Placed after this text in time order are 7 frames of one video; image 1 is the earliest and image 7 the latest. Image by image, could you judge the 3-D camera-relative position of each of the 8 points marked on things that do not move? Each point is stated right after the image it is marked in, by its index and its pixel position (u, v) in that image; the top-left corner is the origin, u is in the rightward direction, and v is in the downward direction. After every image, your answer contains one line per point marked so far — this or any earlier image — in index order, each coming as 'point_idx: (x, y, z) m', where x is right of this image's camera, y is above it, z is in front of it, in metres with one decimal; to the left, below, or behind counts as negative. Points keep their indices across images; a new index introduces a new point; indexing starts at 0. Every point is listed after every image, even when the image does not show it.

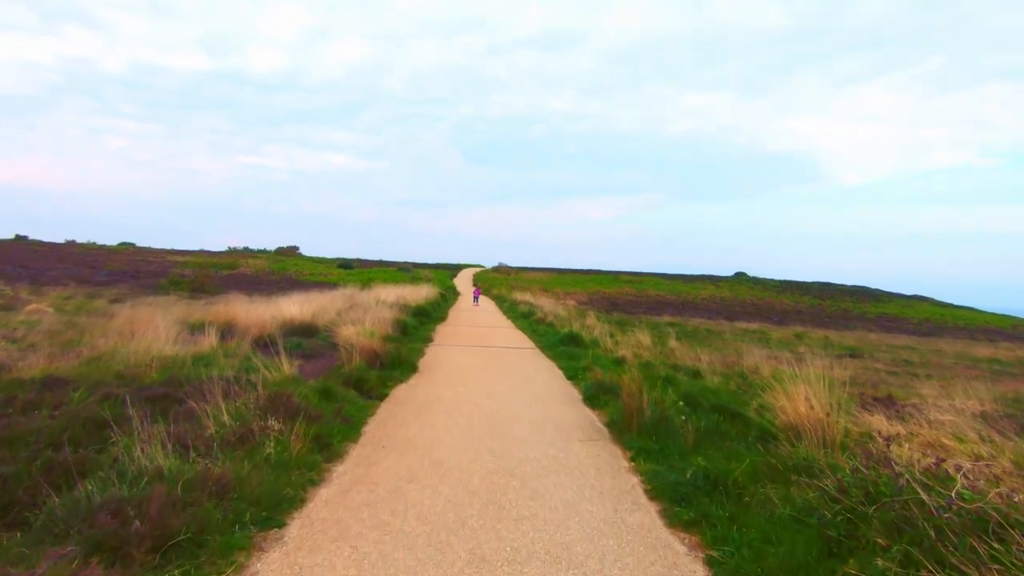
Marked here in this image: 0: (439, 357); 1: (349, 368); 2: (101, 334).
0: (-1.7, -1.7, +13.1) m
1: (-3.0, -1.5, +10.1) m
2: (-10.7, -1.2, +14.2) m
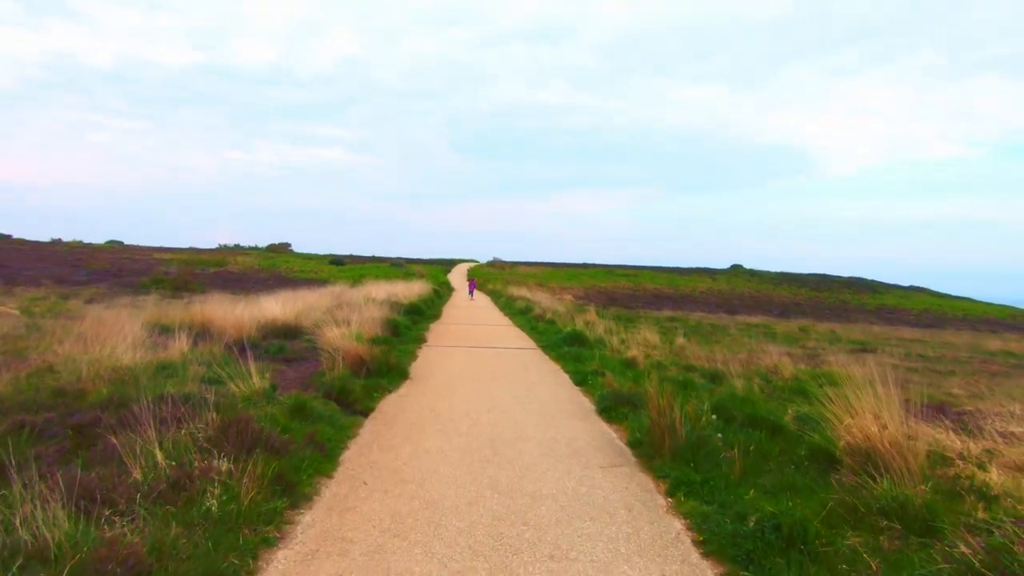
0: (-1.7, -1.6, +12.0) m
1: (-3.0, -1.5, +8.9) m
2: (-10.7, -1.2, +13.0) m
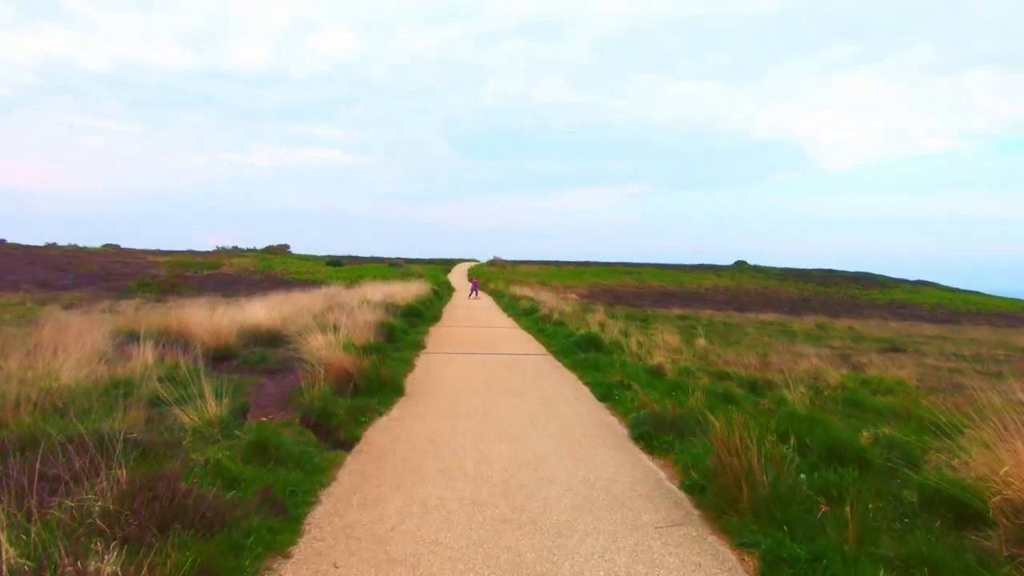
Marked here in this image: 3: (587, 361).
0: (-1.5, -1.6, +10.5) m
1: (-2.8, -1.5, +7.5) m
2: (-10.5, -1.3, +11.6) m
3: (+1.6, -1.5, +11.5) m
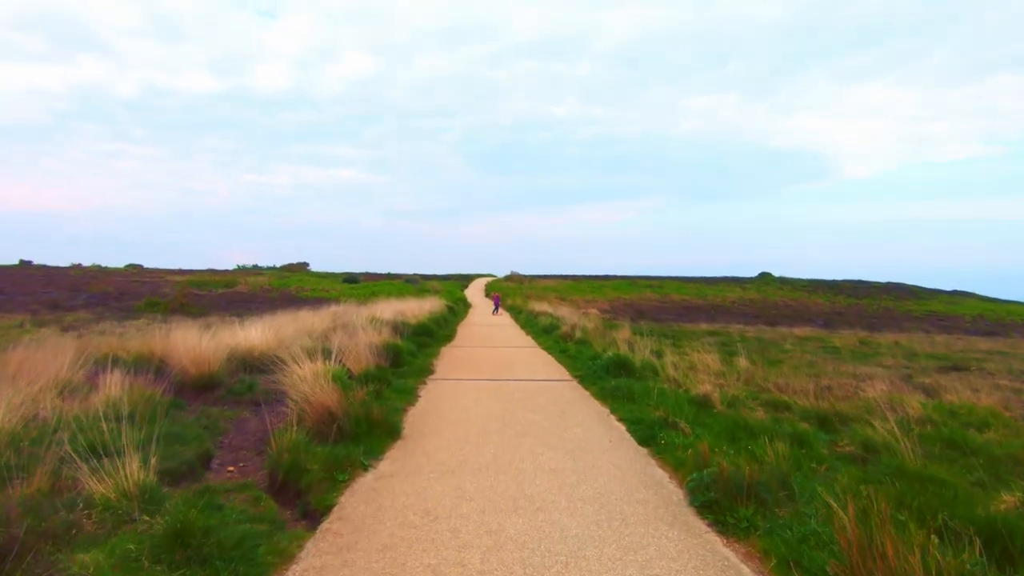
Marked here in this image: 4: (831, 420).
0: (-1.2, -1.9, +9.0) m
1: (-2.6, -1.7, +6.0) m
2: (-10.2, -1.8, +10.3) m
3: (+1.9, -1.8, +9.8) m
4: (+5.1, -2.1, +8.7) m
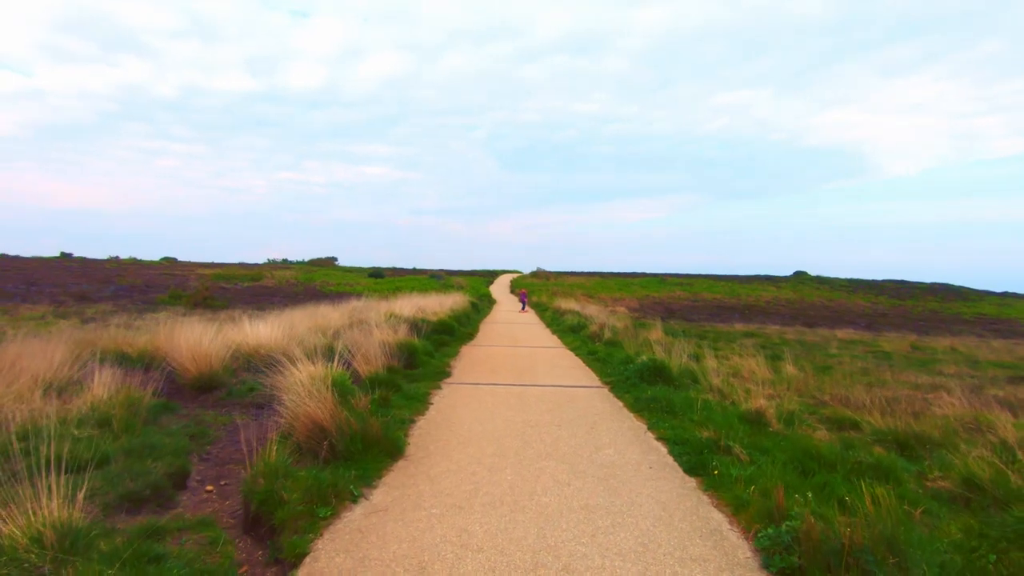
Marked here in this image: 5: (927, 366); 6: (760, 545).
0: (-0.9, -1.9, +8.0) m
1: (-2.4, -1.7, +5.0) m
2: (-9.8, -1.6, +9.7) m
3: (+2.3, -1.8, +8.7) m
4: (+5.4, -2.1, +7.3) m
5: (+14.4, -2.6, +19.0) m
6: (+1.8, -1.8, +3.9) m
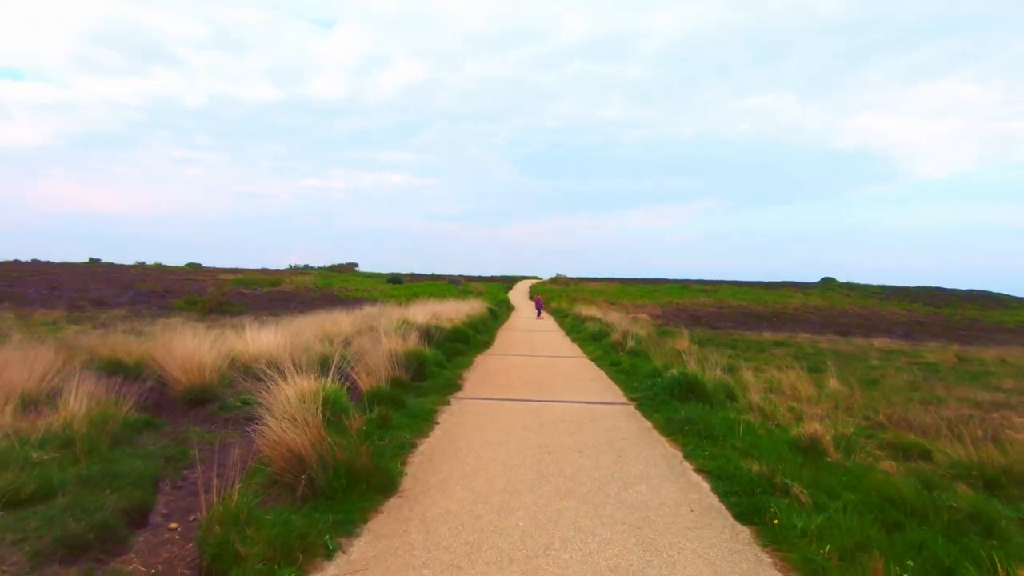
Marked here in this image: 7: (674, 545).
0: (-0.7, -1.9, +7.0) m
1: (-2.3, -1.7, +4.2) m
2: (-9.5, -1.7, +9.1) m
3: (+2.5, -1.9, +7.6) m
4: (+5.5, -2.1, +6.2) m
5: (+14.9, -2.9, +17.5) m
6: (+1.8, -1.9, +2.9) m
7: (+1.3, -2.0, +4.3) m
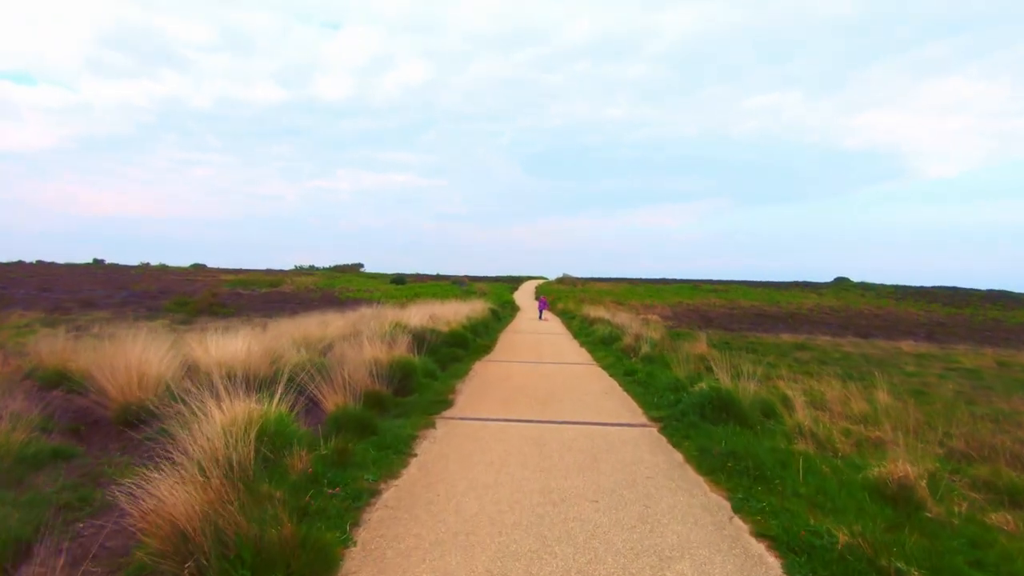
0: (-0.7, -1.9, +5.5) m
1: (-2.4, -1.7, +2.6) m
2: (-9.6, -1.7, +7.6) m
3: (+2.4, -1.9, +6.0) m
4: (+5.5, -2.1, +4.5) m
5: (+15.0, -2.8, +15.7) m
6: (+1.7, -1.9, +1.3) m
7: (+1.2, -1.9, +2.7) m
